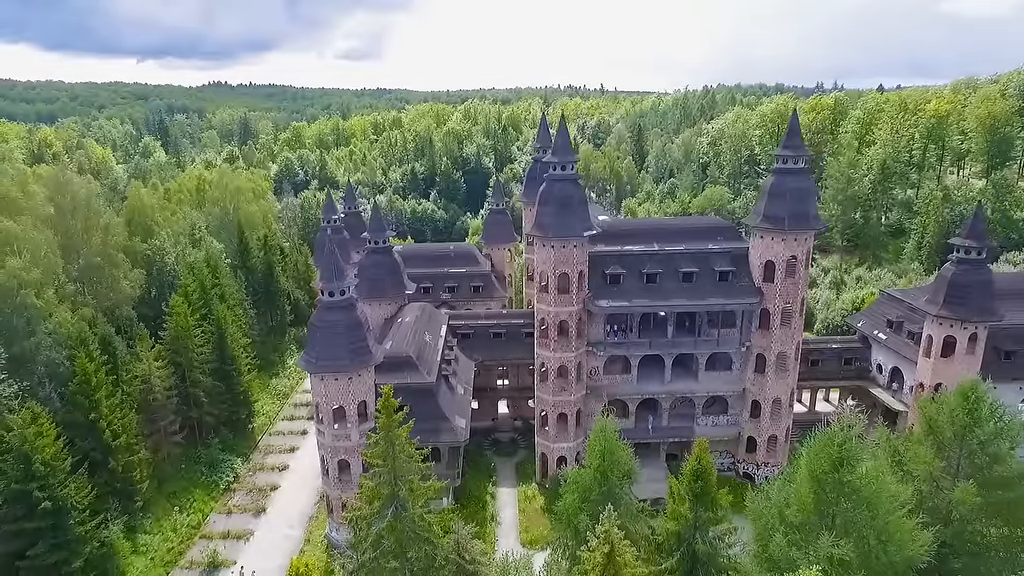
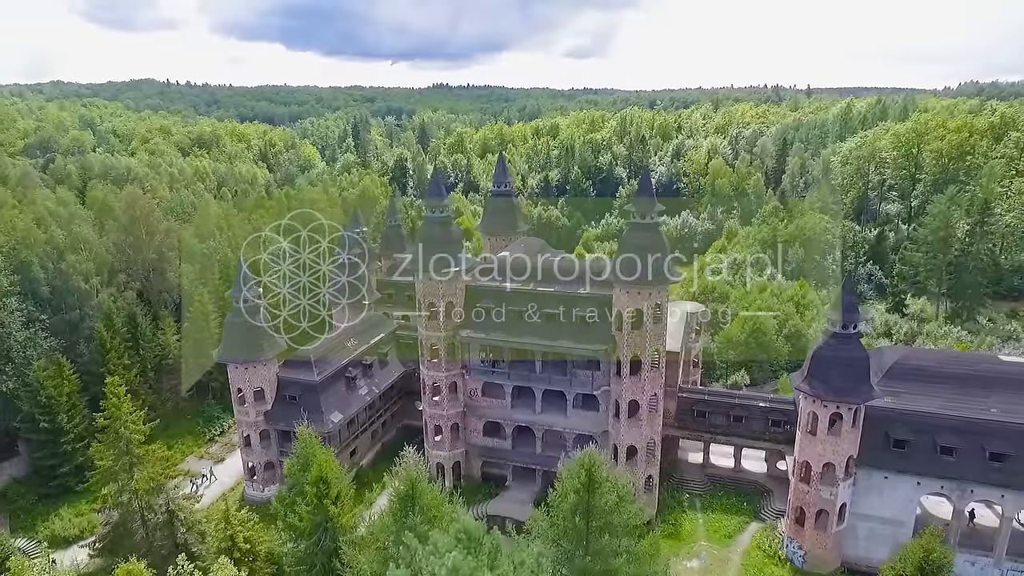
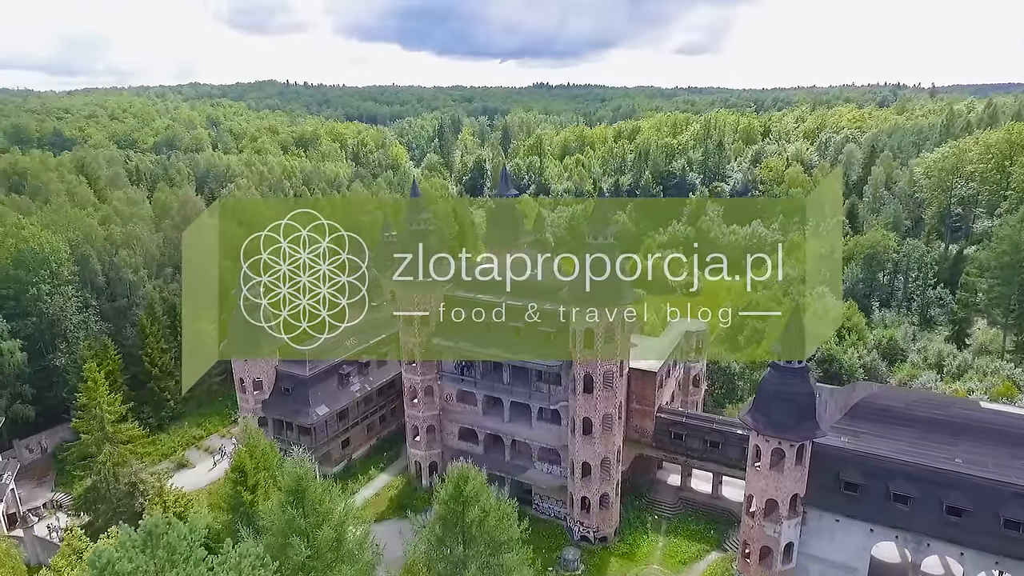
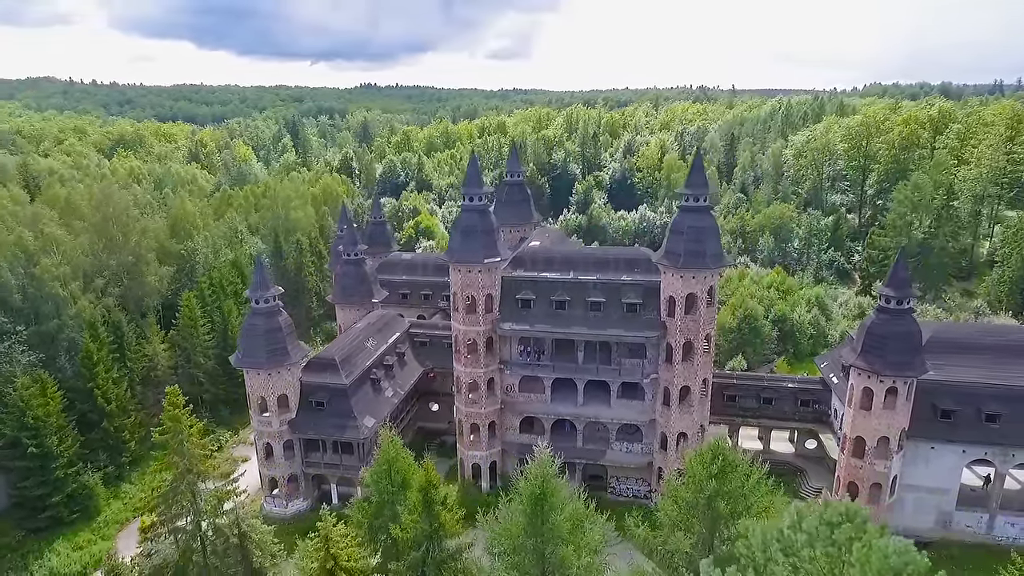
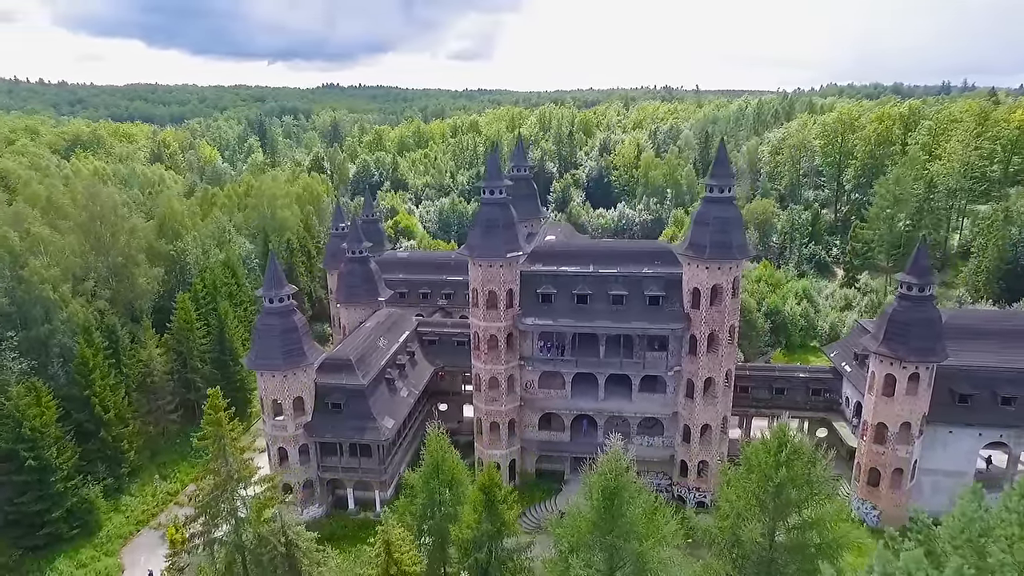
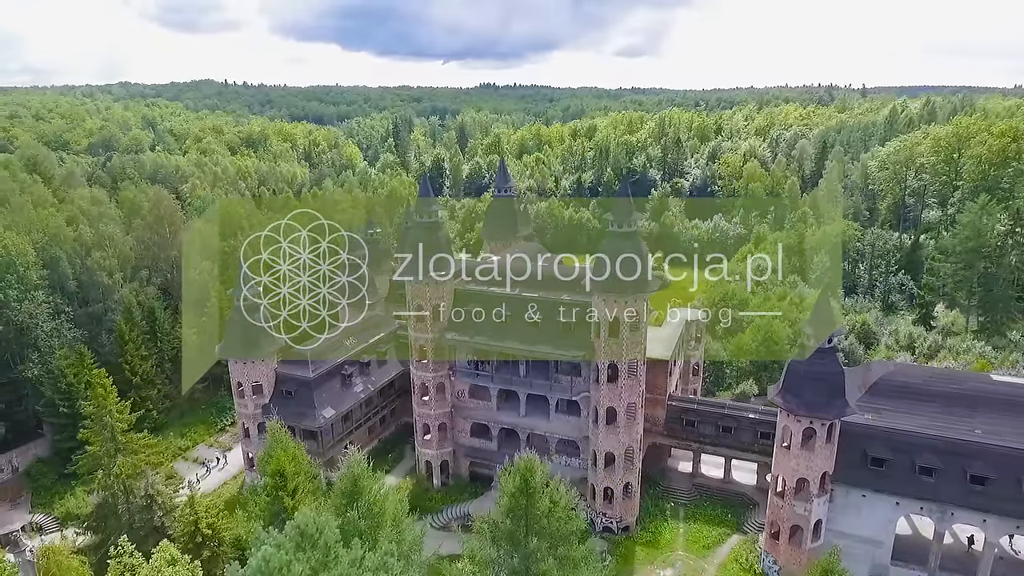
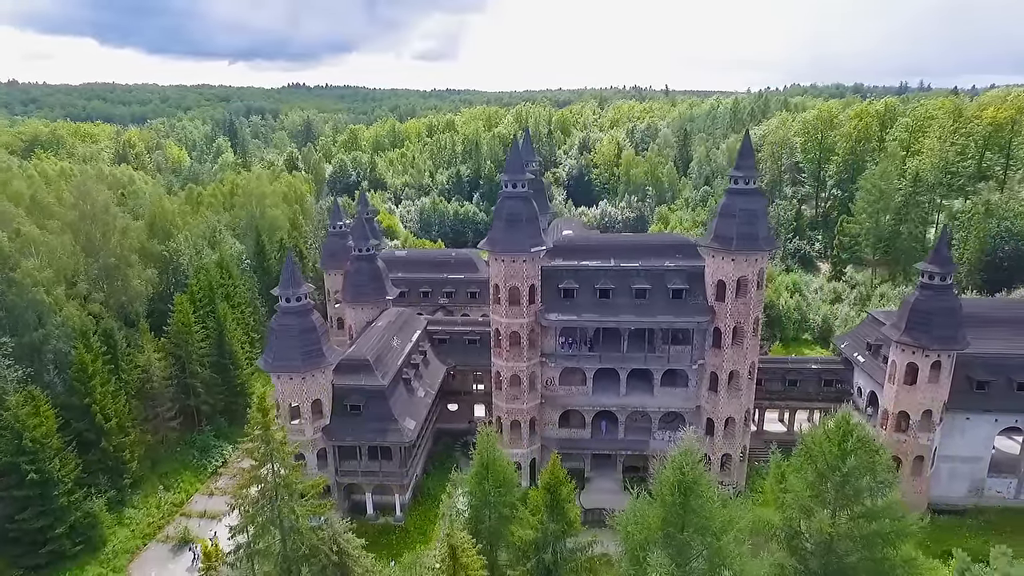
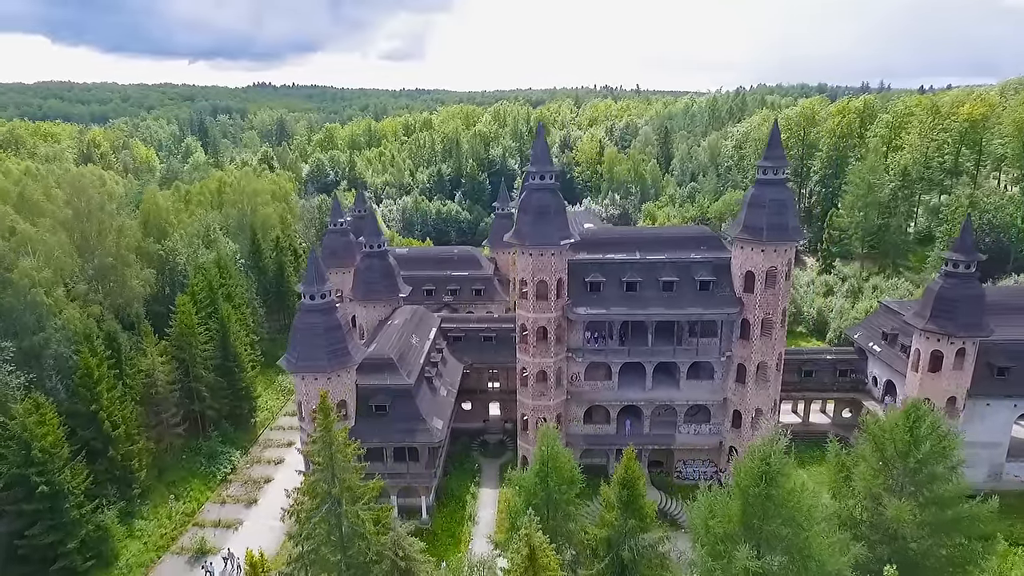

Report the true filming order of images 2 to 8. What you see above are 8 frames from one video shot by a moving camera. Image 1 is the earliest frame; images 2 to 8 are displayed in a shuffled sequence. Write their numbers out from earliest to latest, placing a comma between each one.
8, 7, 5, 4, 2, 6, 3
